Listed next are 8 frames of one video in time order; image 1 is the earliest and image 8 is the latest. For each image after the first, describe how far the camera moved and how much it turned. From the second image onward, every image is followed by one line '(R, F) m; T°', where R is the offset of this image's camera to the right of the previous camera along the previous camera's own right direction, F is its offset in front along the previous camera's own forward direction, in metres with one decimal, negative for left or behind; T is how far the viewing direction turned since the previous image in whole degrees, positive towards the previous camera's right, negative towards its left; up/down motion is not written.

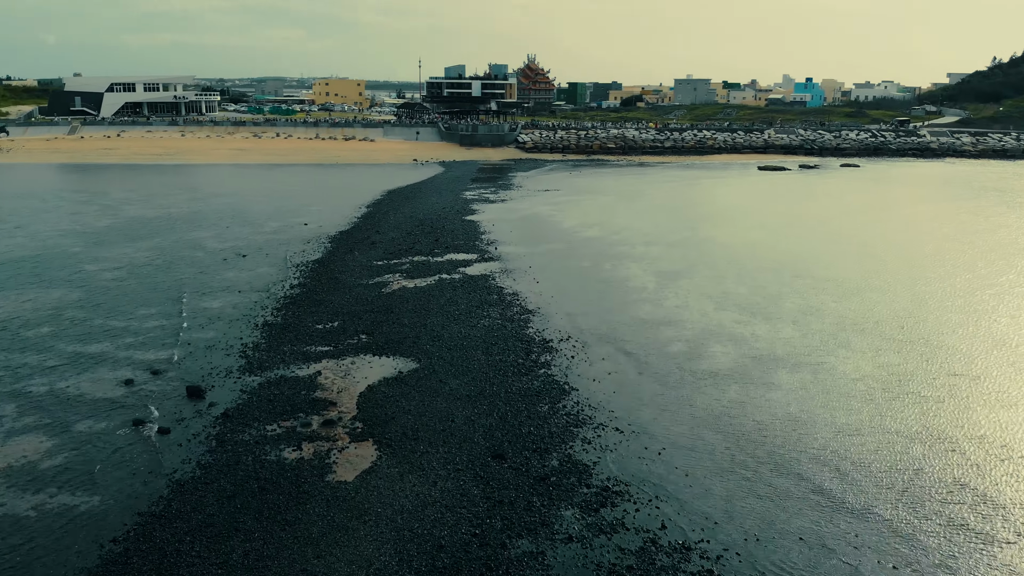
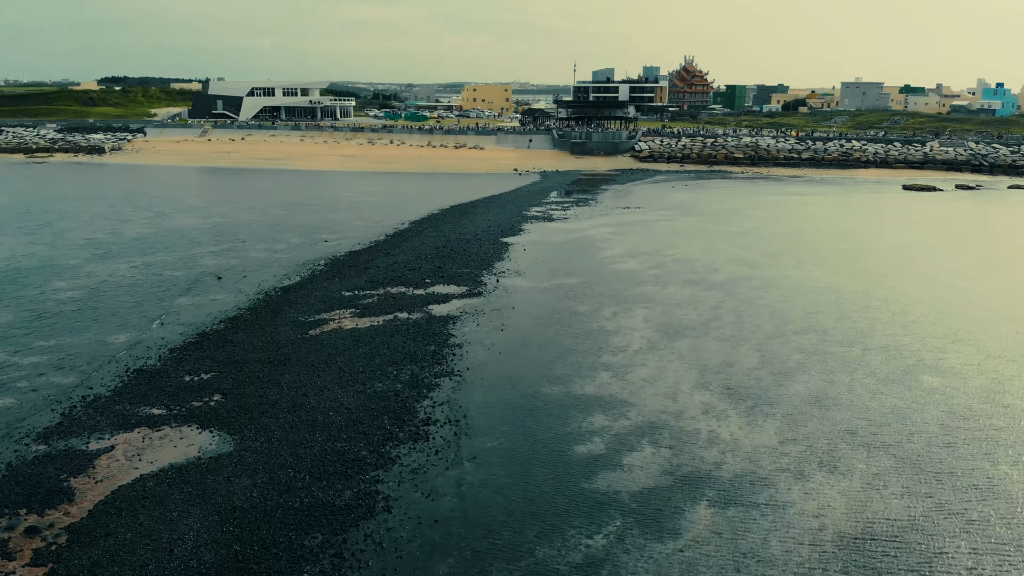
(+5.9, +5.4) m; -13°
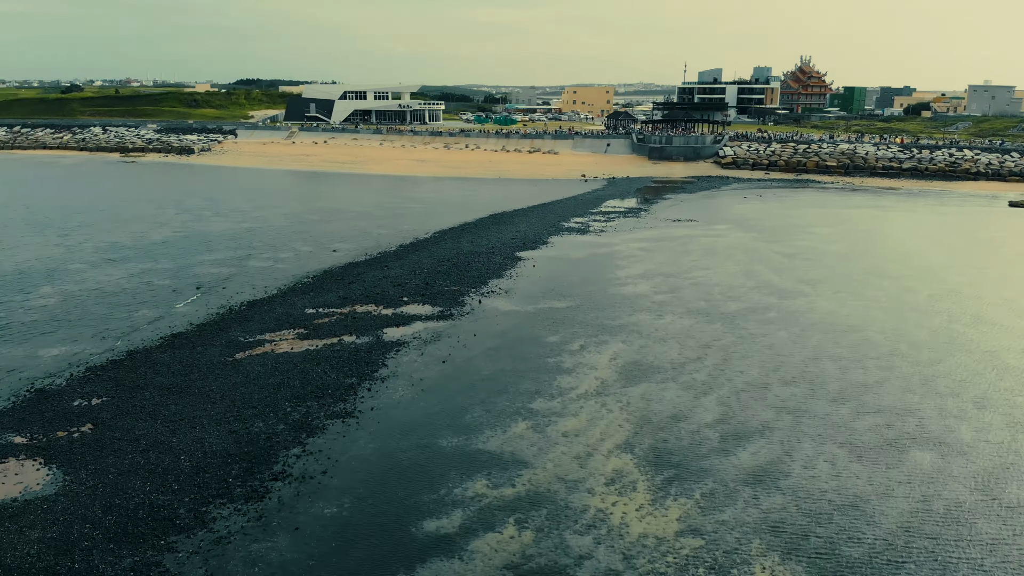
(+4.3, +2.7) m; -9°
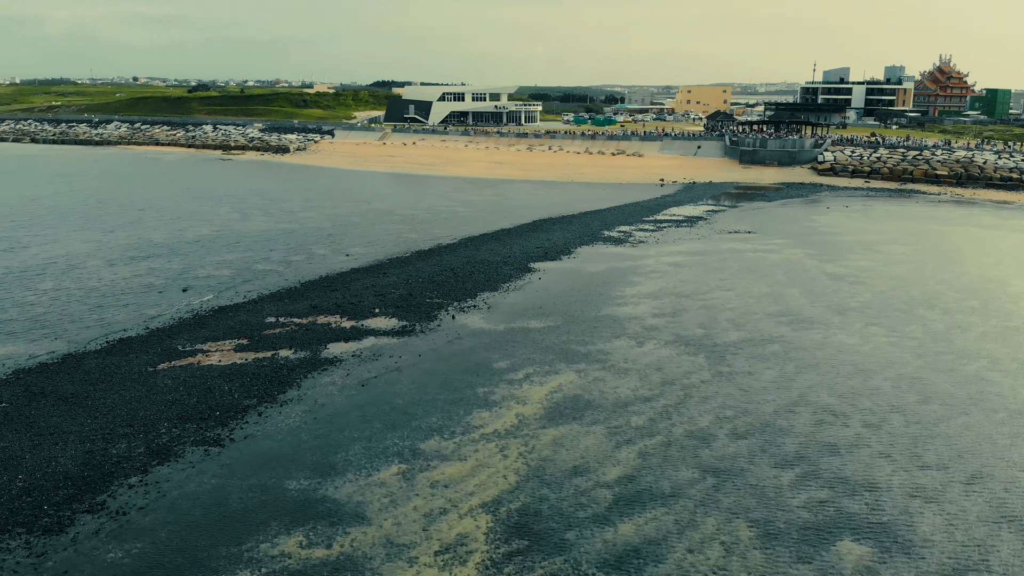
(+4.4, +2.3) m; -10°
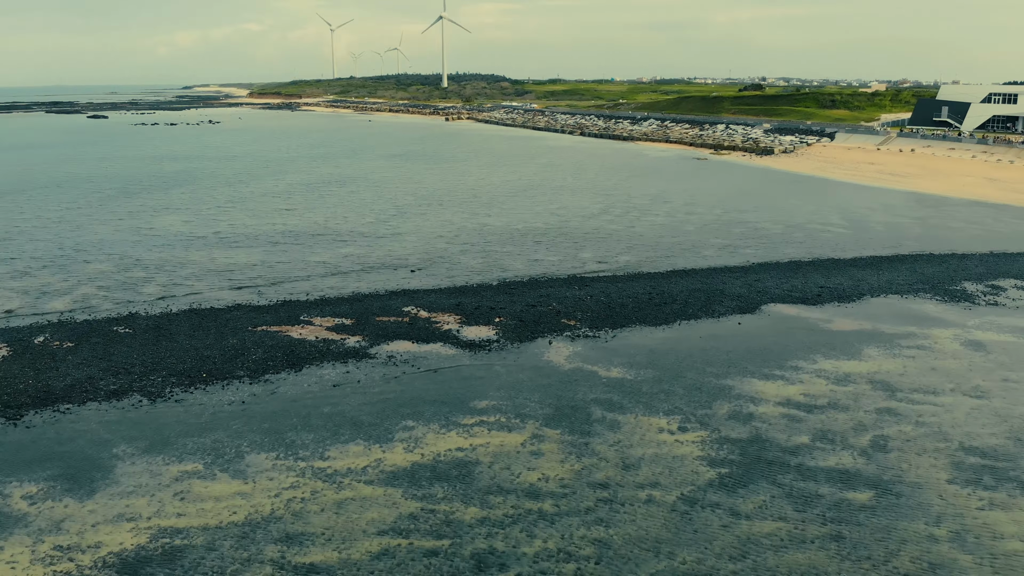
(+10.7, +7.1) m; -42°
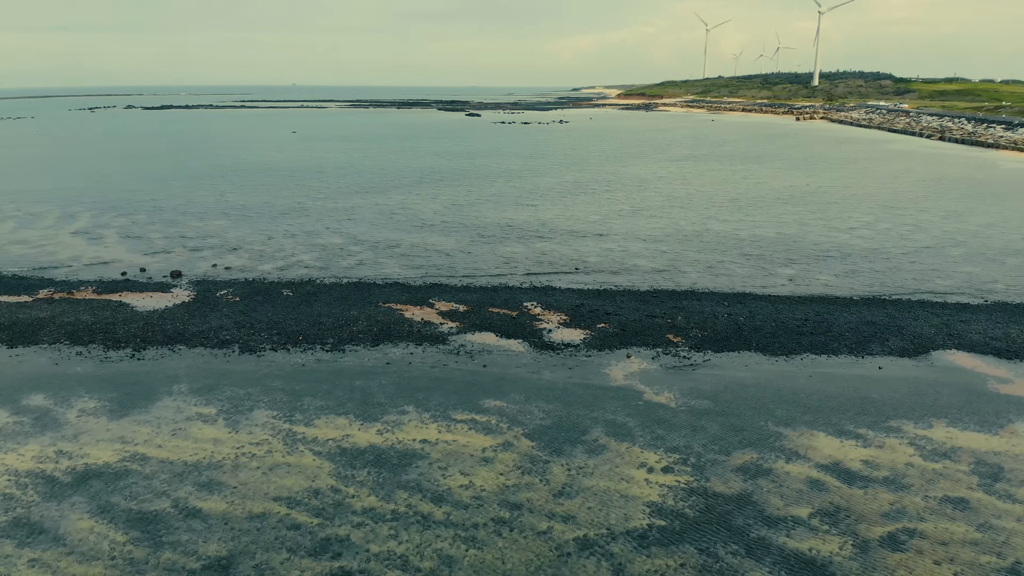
(+6.4, +2.1) m; -26°
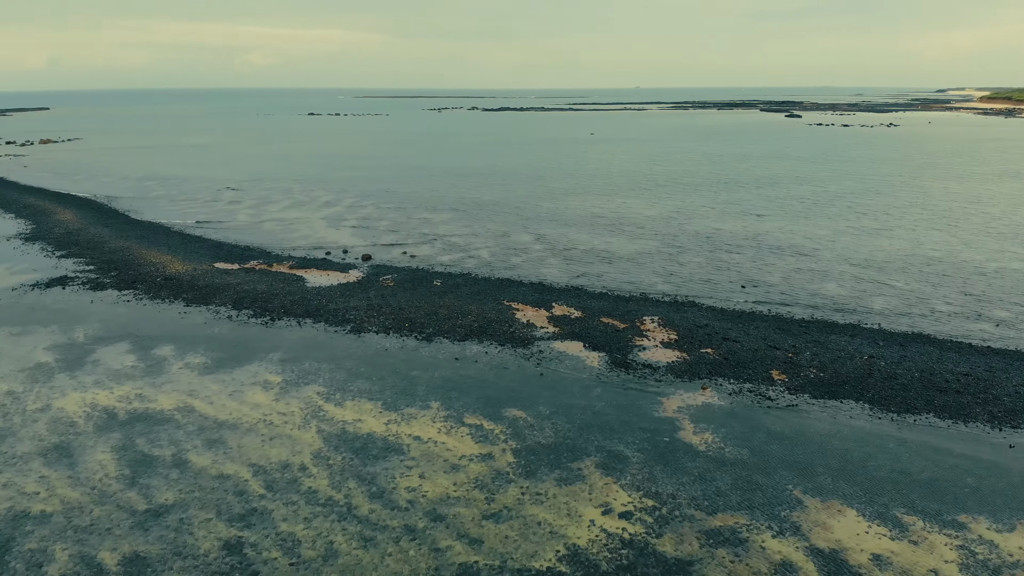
(+5.3, +1.7) m; -23°
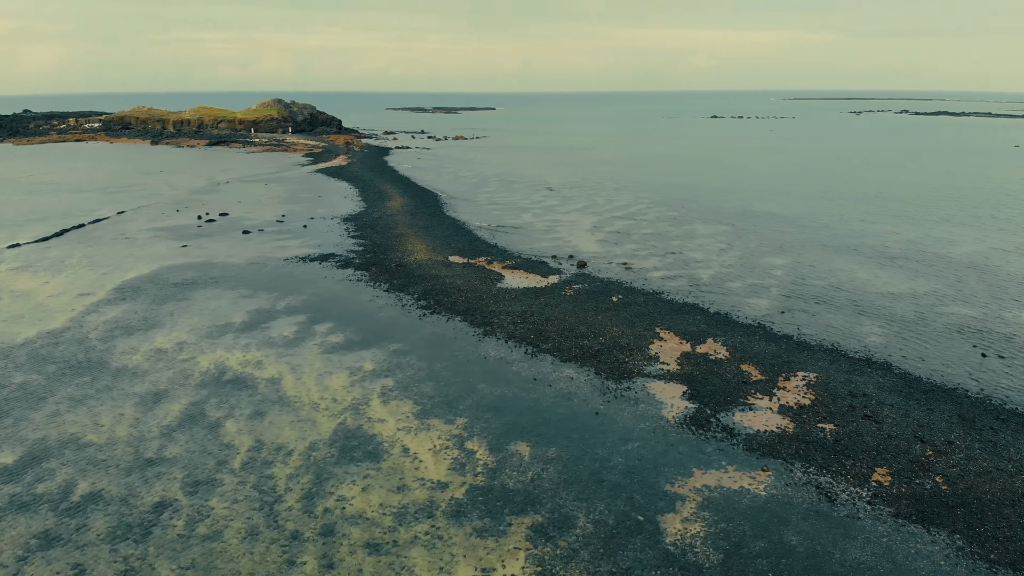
(+6.4, +2.7) m; -29°
